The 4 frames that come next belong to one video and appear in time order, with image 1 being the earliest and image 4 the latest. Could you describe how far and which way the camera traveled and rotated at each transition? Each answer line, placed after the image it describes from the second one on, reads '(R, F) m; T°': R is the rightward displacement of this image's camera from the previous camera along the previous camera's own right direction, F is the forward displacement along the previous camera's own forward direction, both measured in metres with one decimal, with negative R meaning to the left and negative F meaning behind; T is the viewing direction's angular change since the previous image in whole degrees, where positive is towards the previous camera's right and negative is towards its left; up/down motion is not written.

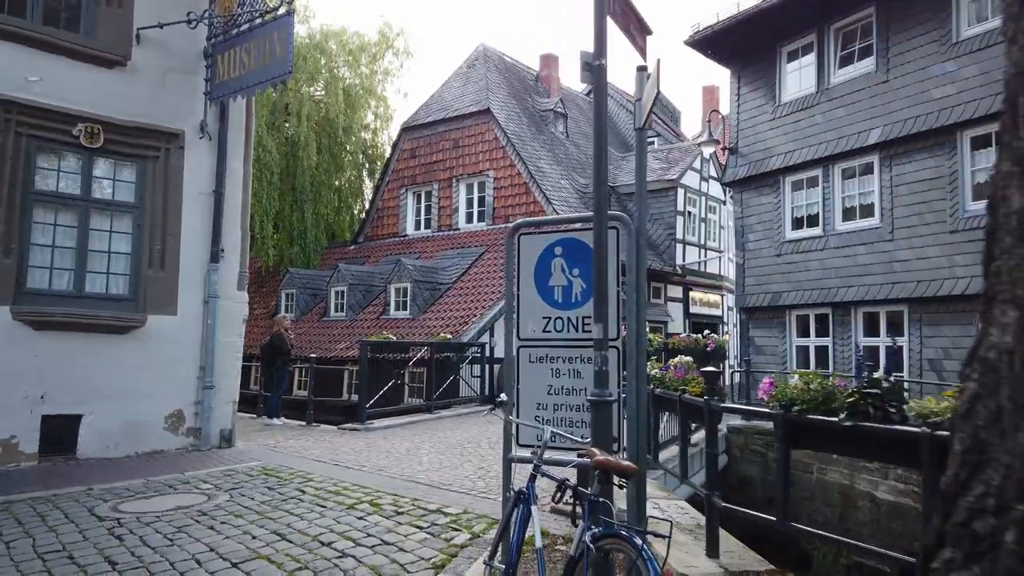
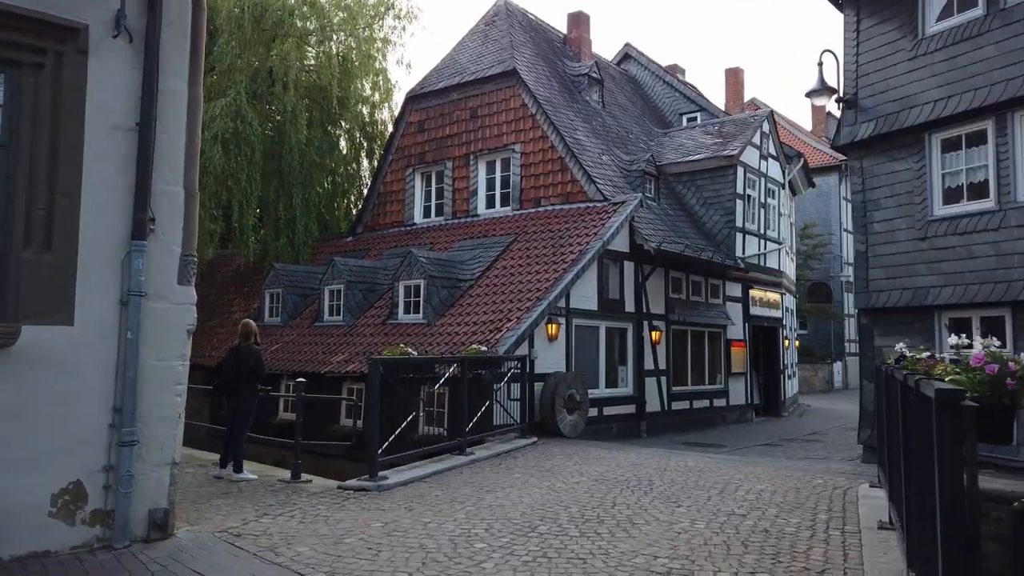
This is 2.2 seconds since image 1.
(-0.9, +3.5) m; +1°
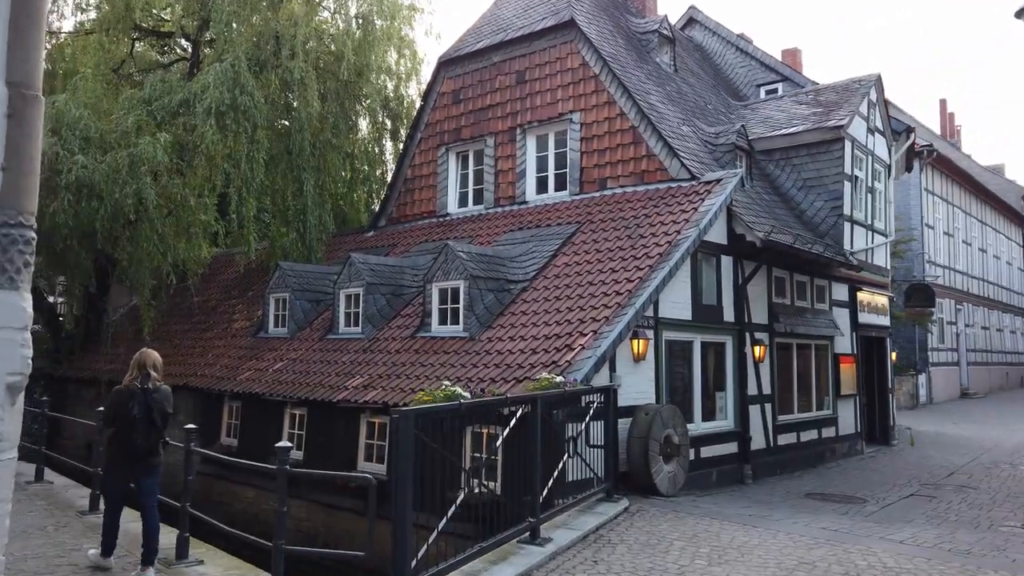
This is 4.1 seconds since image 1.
(-0.6, +3.3) m; -2°
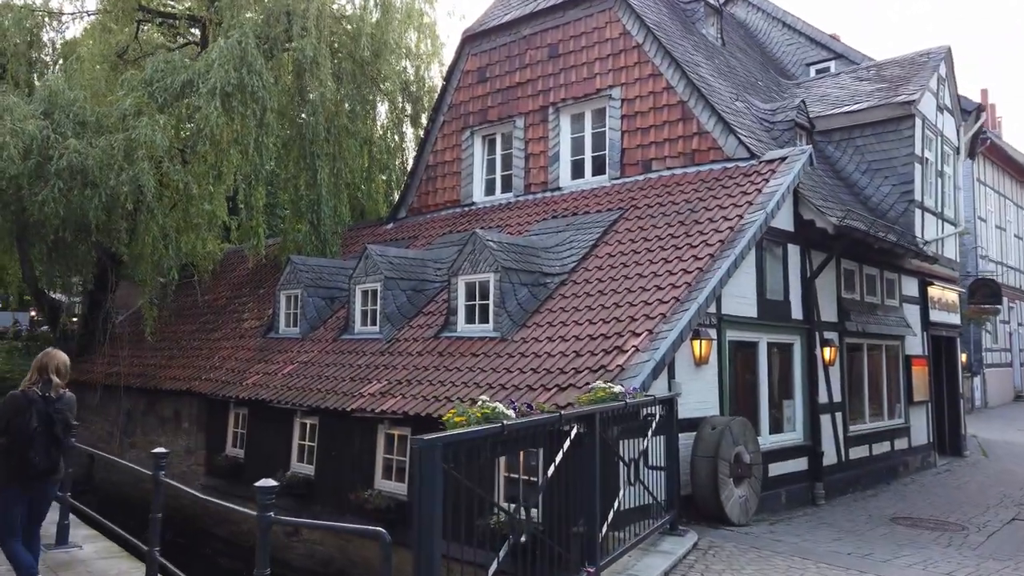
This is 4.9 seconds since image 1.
(-0.2, +1.3) m; -2°
